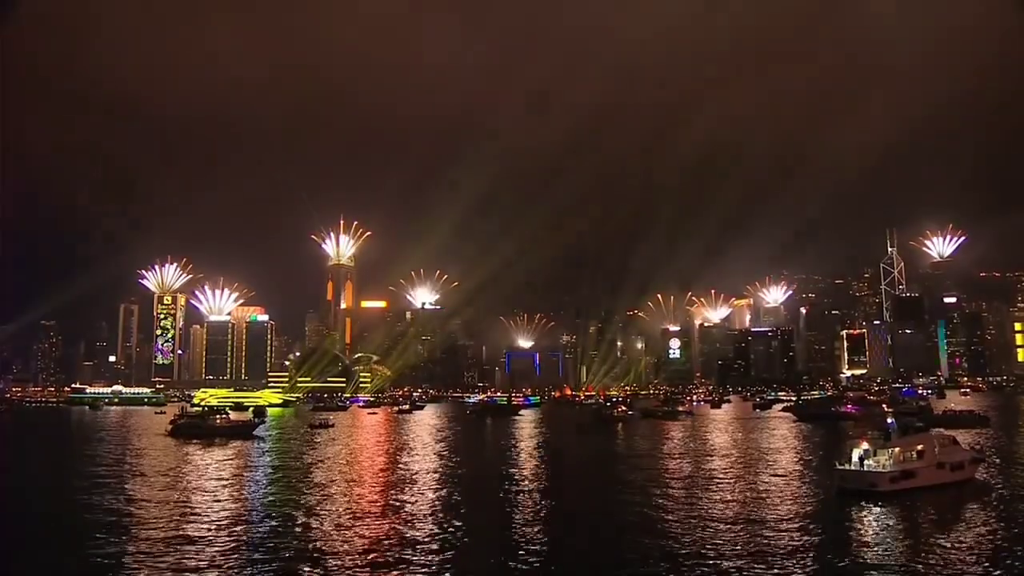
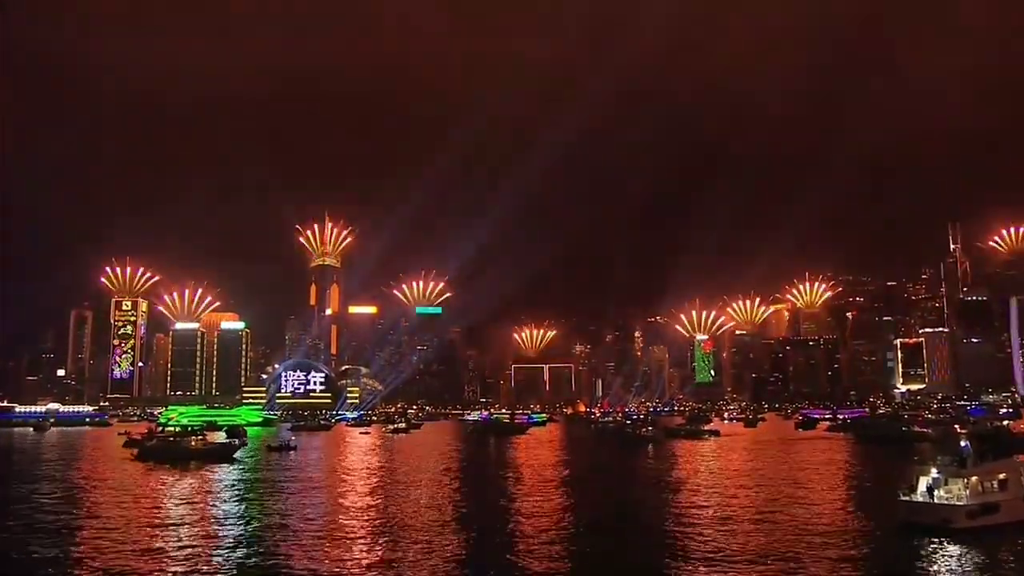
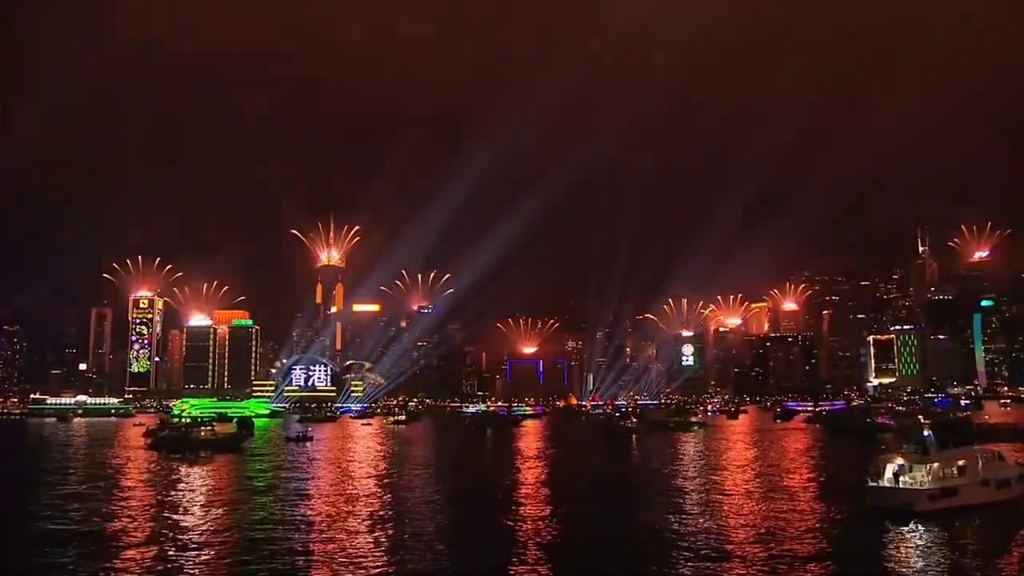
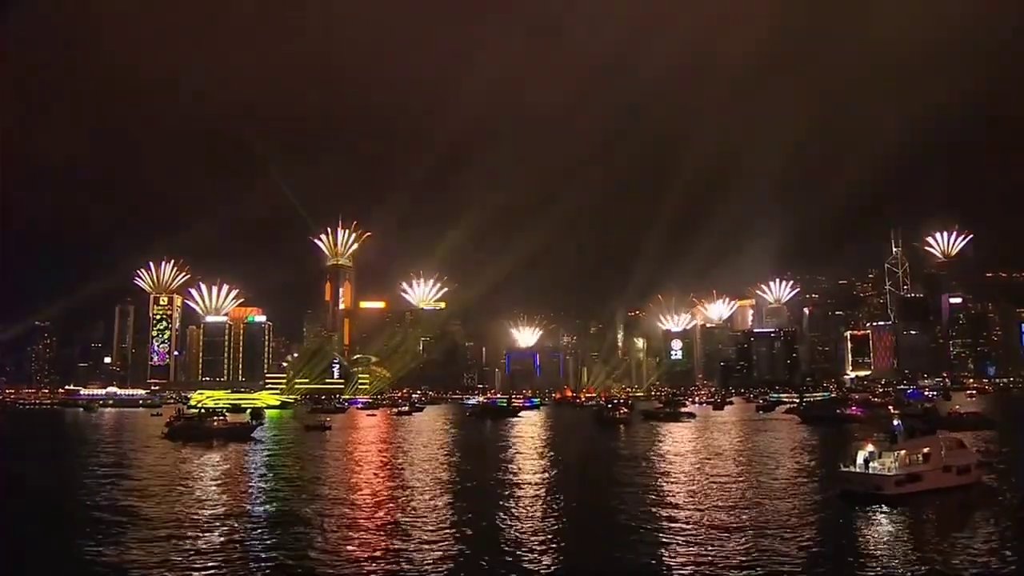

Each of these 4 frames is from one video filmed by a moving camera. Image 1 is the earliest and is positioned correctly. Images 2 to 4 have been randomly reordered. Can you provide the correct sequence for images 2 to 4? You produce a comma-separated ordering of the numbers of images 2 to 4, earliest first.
4, 3, 2
